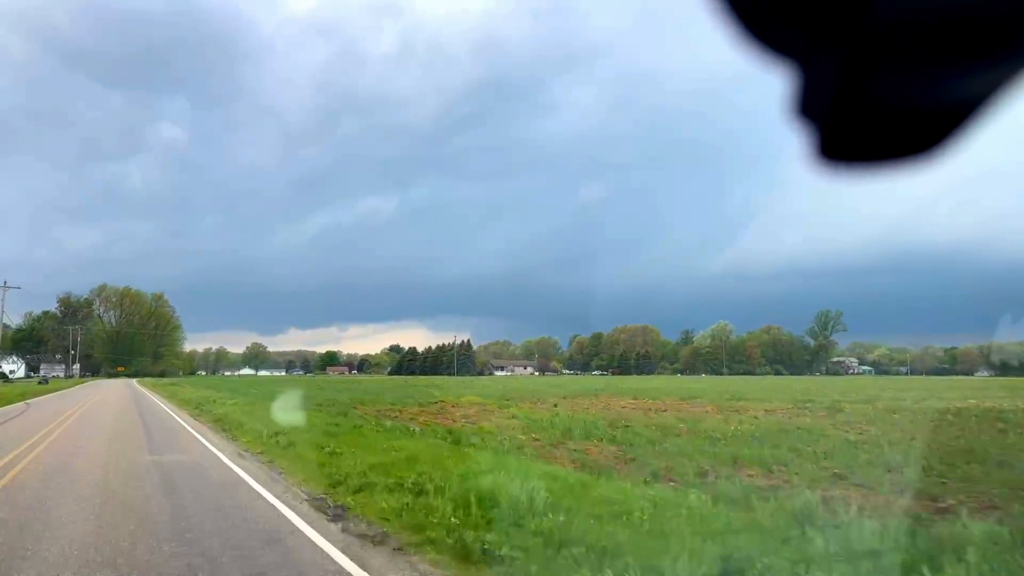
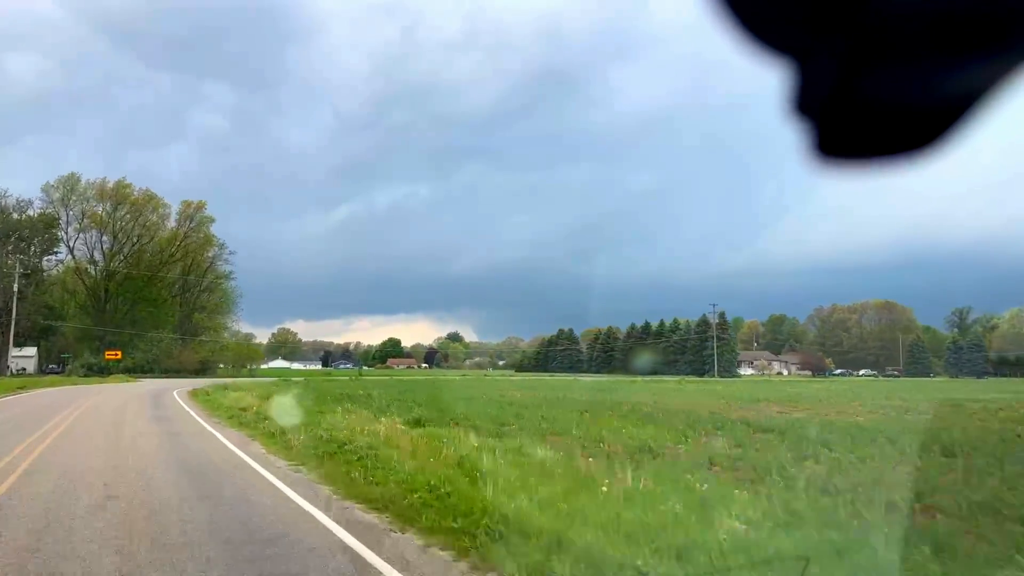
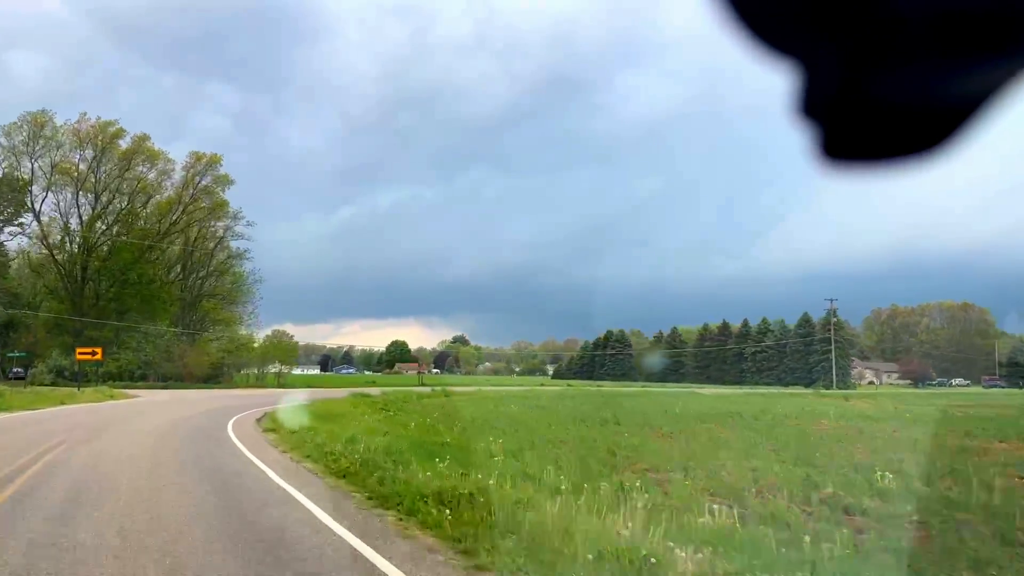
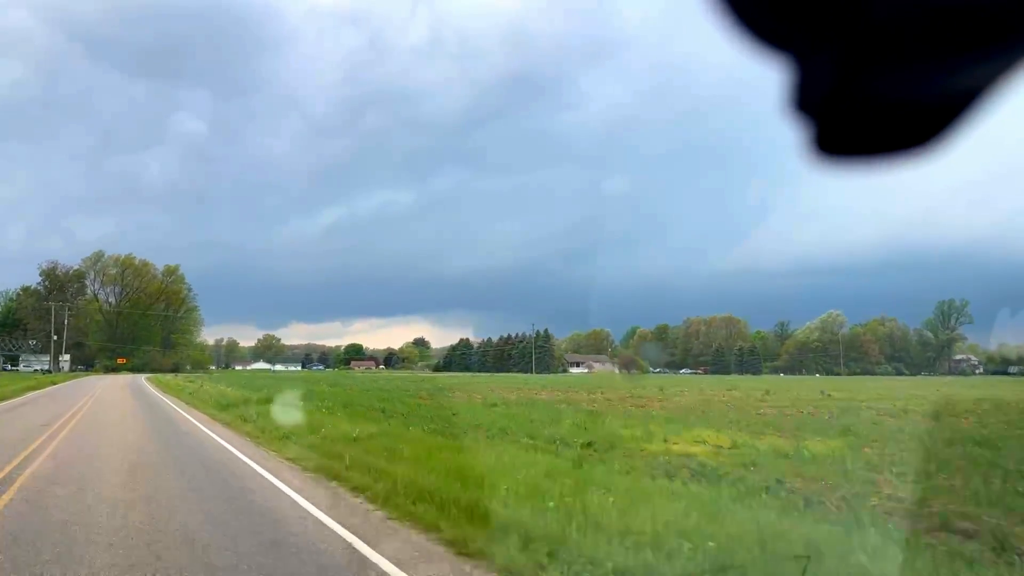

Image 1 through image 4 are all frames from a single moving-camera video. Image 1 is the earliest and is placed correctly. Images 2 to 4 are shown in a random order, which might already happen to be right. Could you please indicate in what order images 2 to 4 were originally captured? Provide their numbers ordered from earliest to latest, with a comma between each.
4, 2, 3
